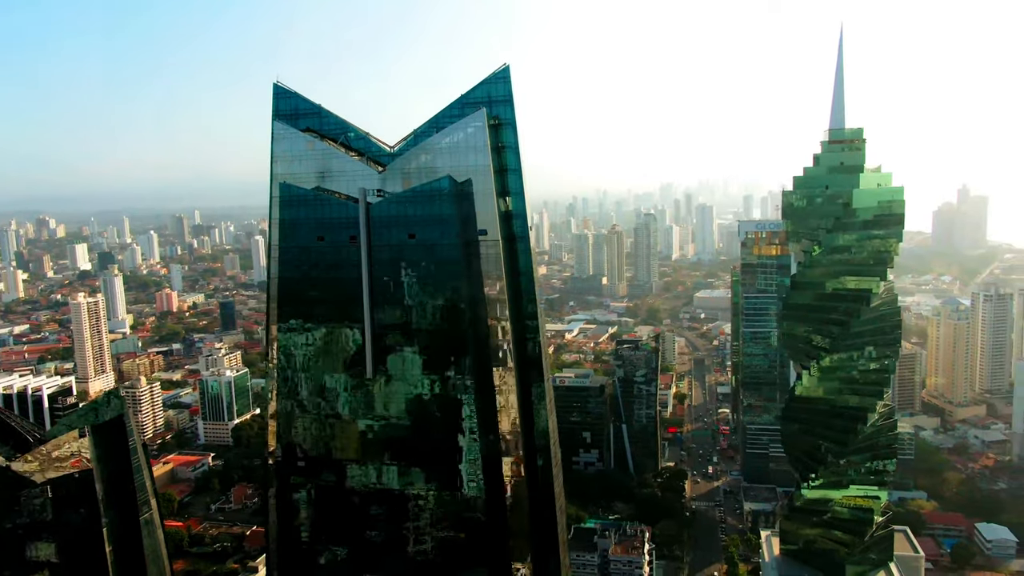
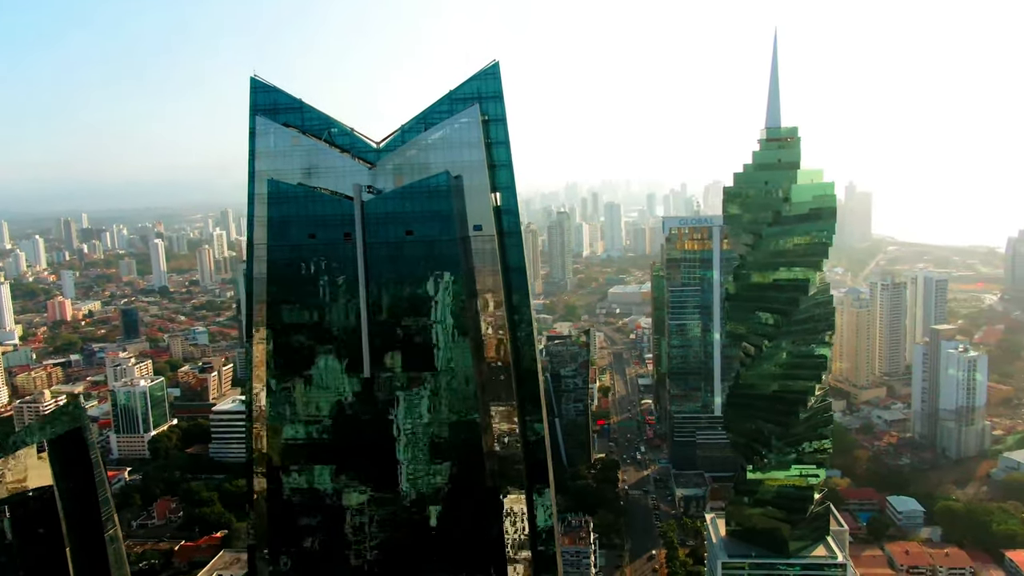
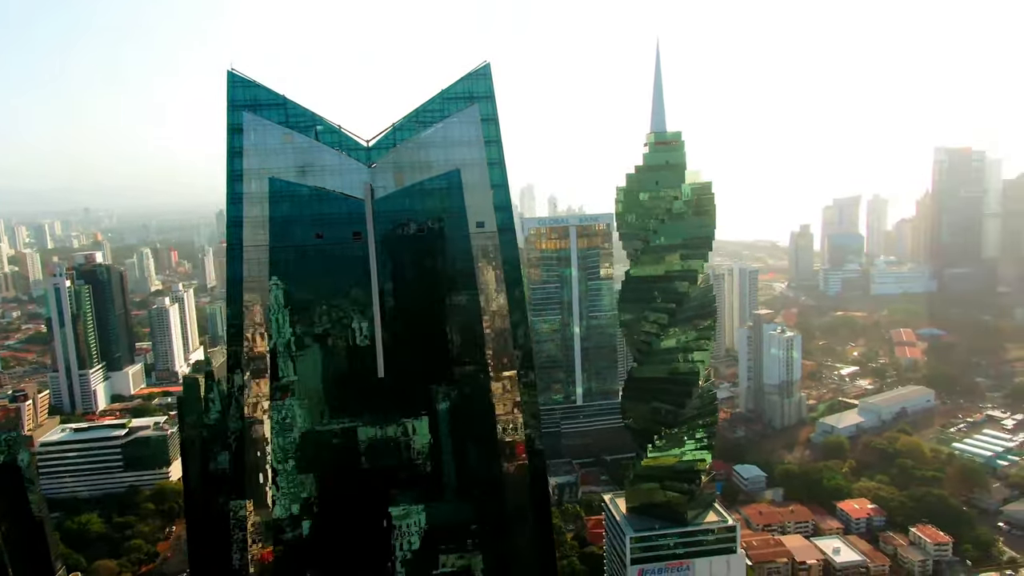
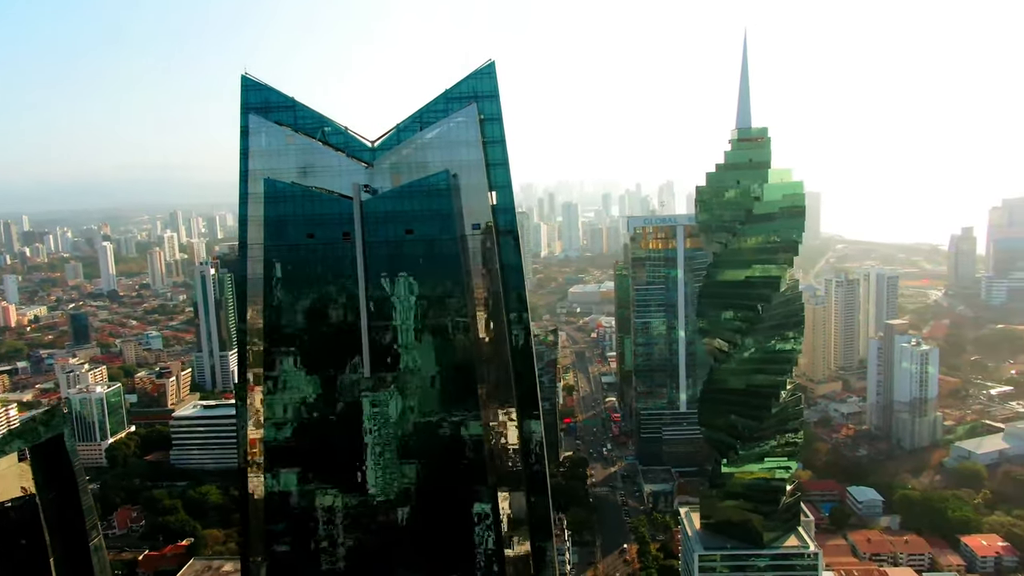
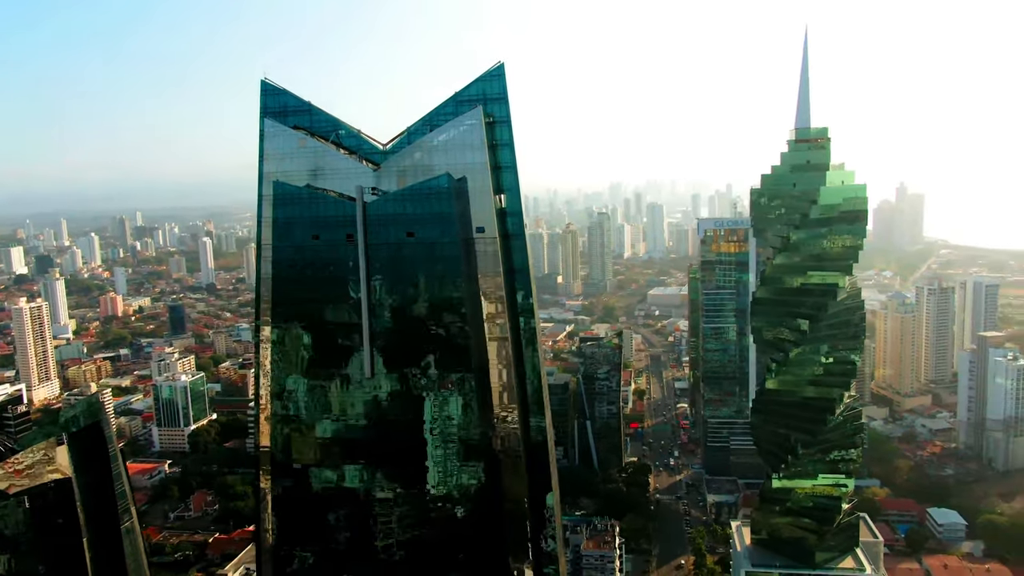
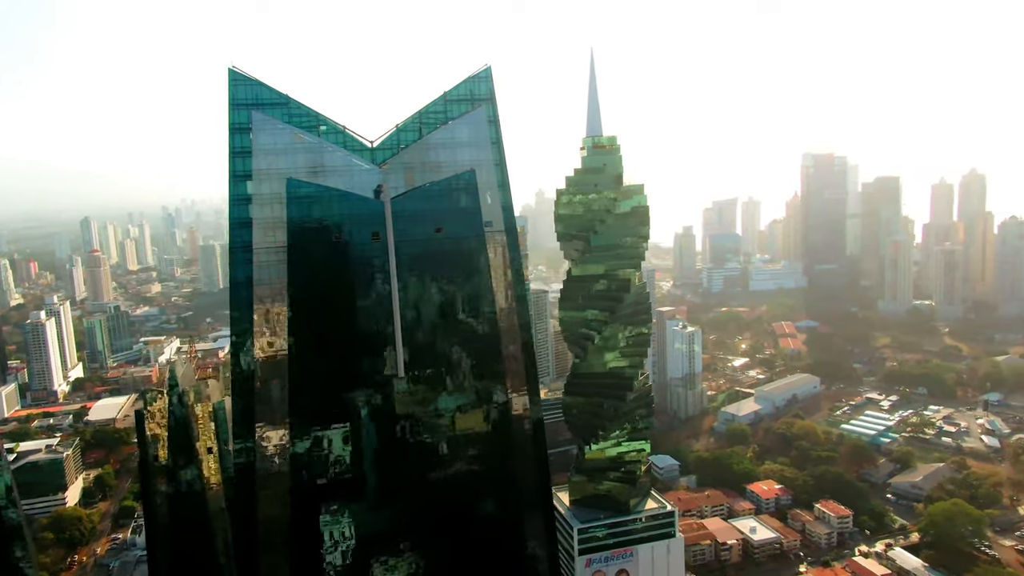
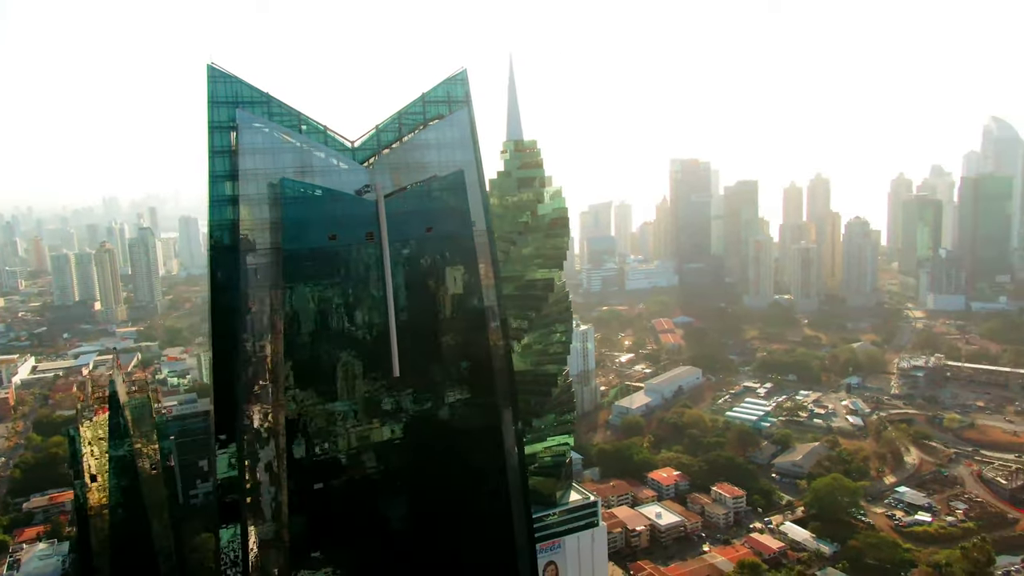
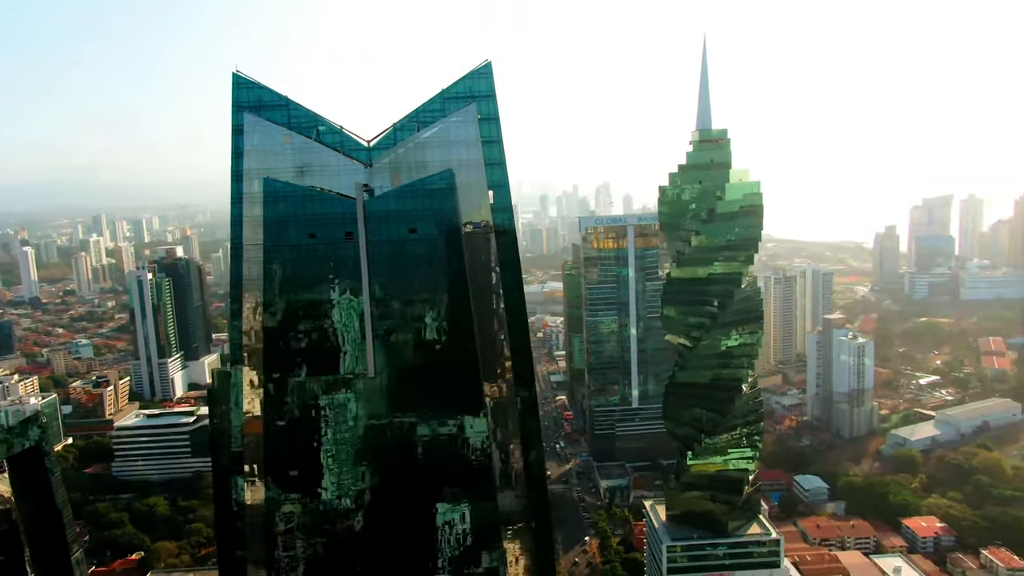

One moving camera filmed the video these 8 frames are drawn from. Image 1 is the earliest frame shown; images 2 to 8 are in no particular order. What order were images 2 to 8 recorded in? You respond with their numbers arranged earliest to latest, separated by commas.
5, 2, 4, 8, 3, 6, 7
